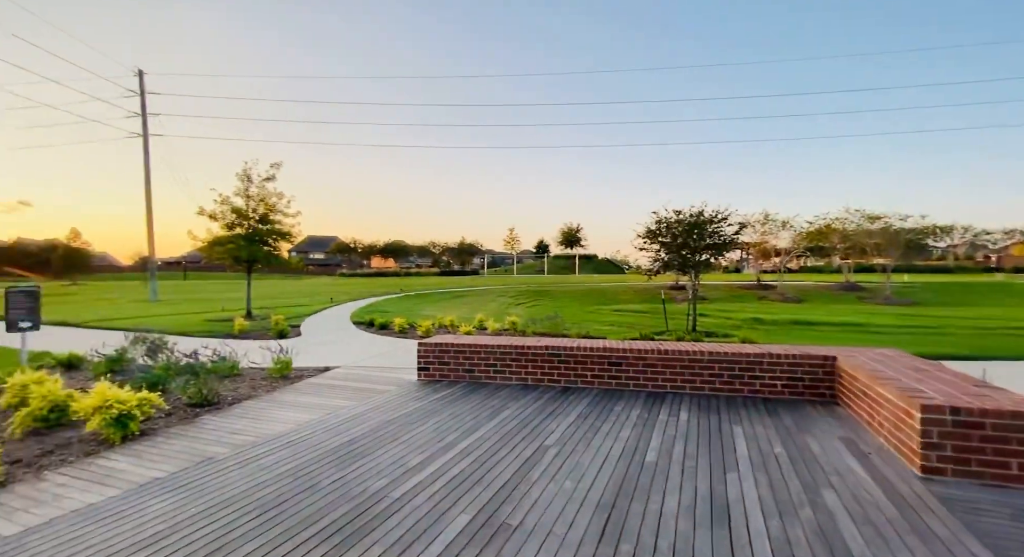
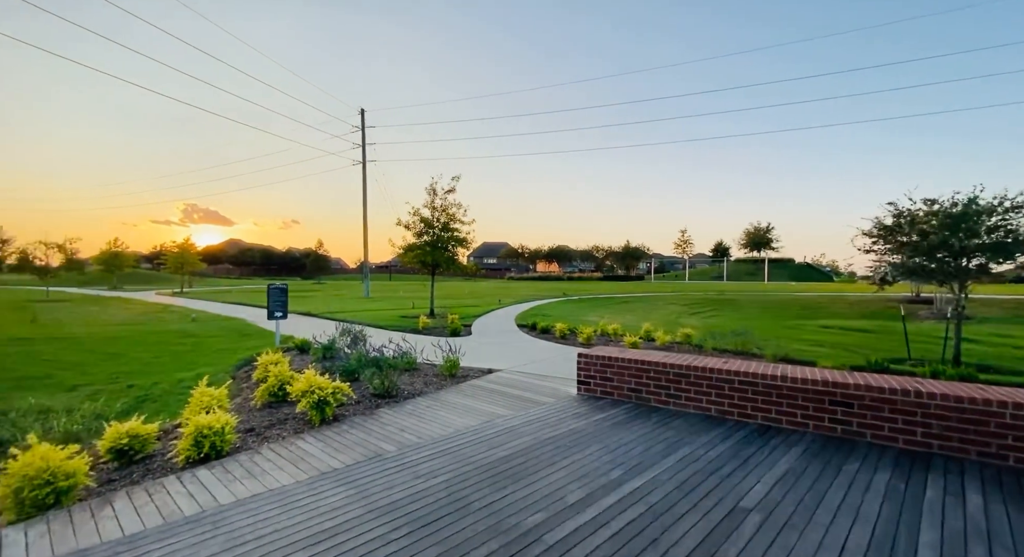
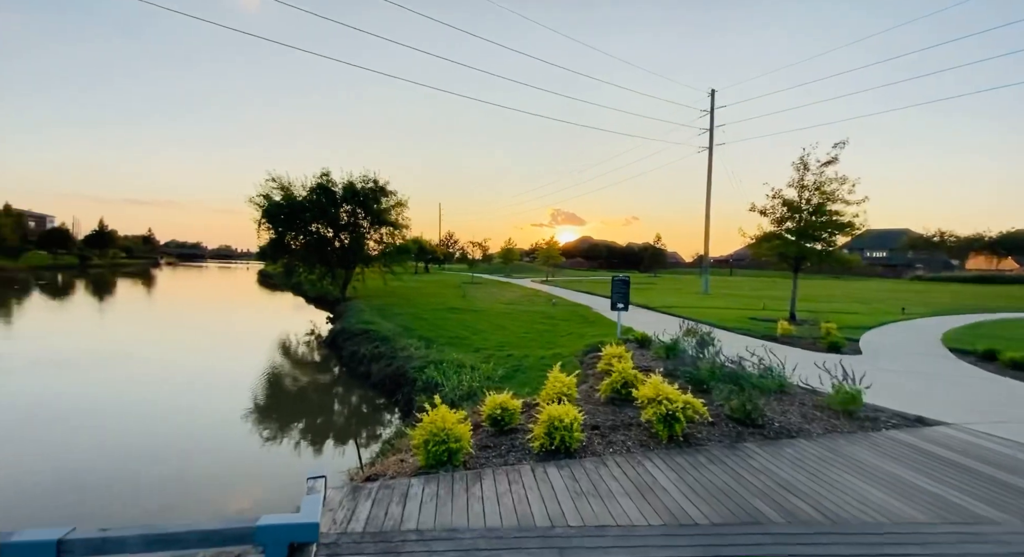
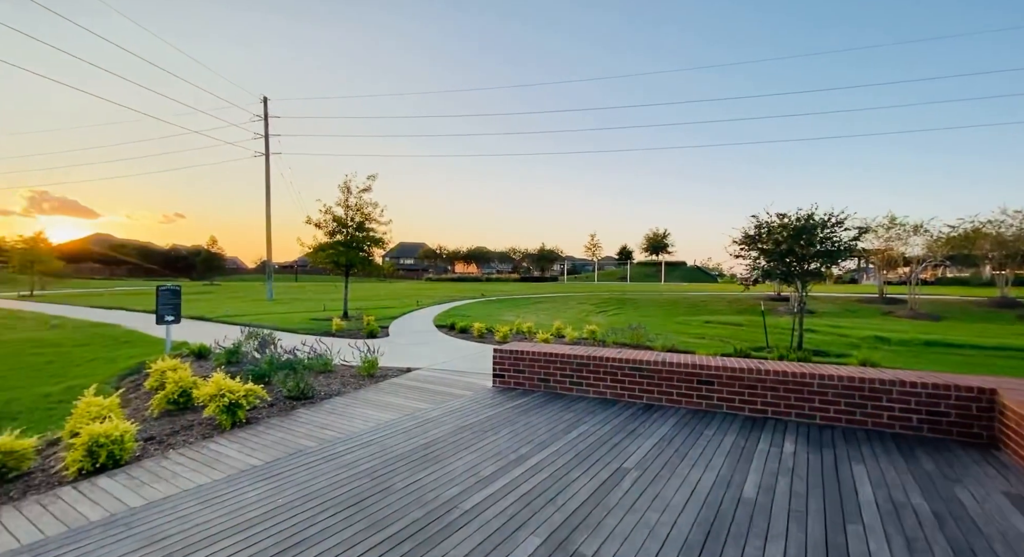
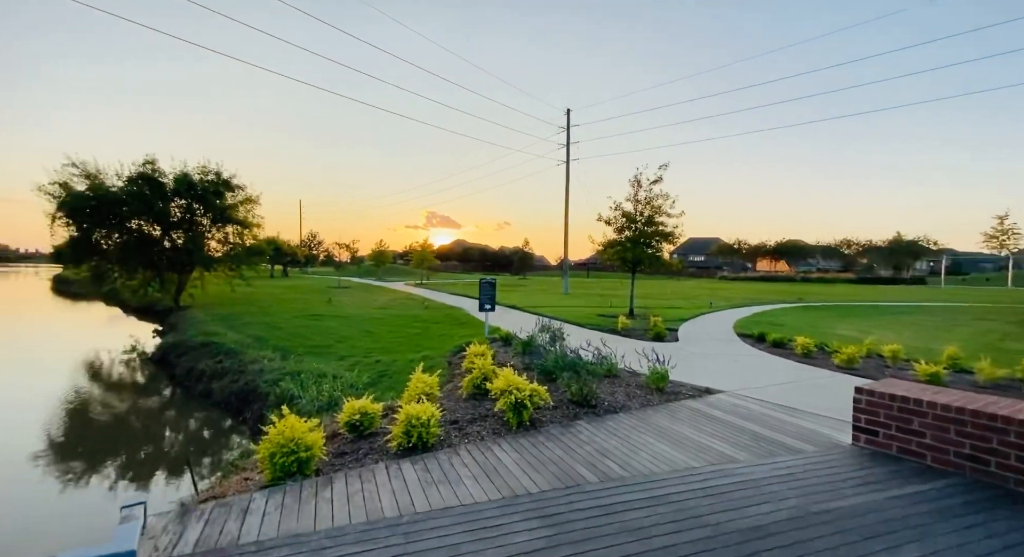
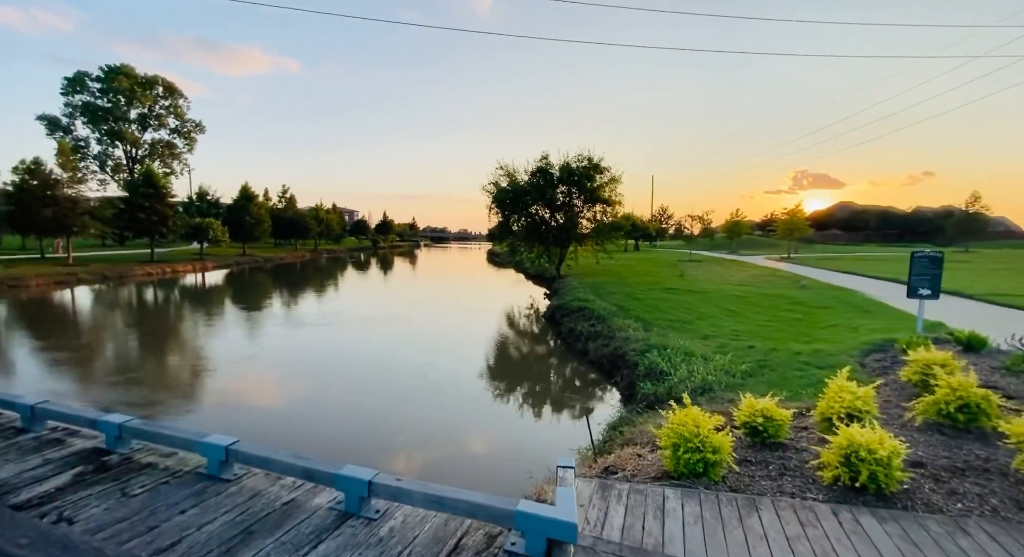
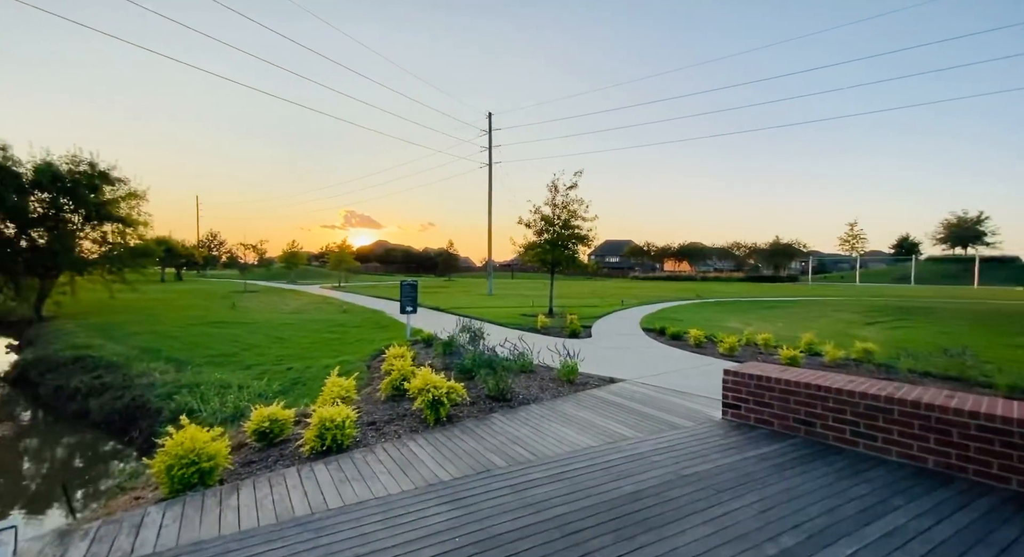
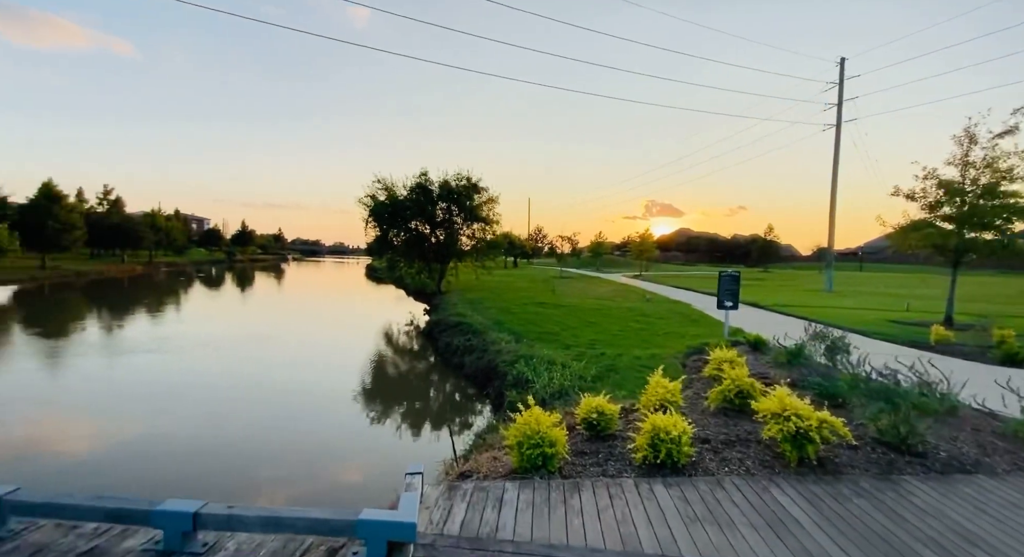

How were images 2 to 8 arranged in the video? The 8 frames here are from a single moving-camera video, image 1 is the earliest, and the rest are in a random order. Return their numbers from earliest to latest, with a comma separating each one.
4, 2, 7, 5, 3, 8, 6
